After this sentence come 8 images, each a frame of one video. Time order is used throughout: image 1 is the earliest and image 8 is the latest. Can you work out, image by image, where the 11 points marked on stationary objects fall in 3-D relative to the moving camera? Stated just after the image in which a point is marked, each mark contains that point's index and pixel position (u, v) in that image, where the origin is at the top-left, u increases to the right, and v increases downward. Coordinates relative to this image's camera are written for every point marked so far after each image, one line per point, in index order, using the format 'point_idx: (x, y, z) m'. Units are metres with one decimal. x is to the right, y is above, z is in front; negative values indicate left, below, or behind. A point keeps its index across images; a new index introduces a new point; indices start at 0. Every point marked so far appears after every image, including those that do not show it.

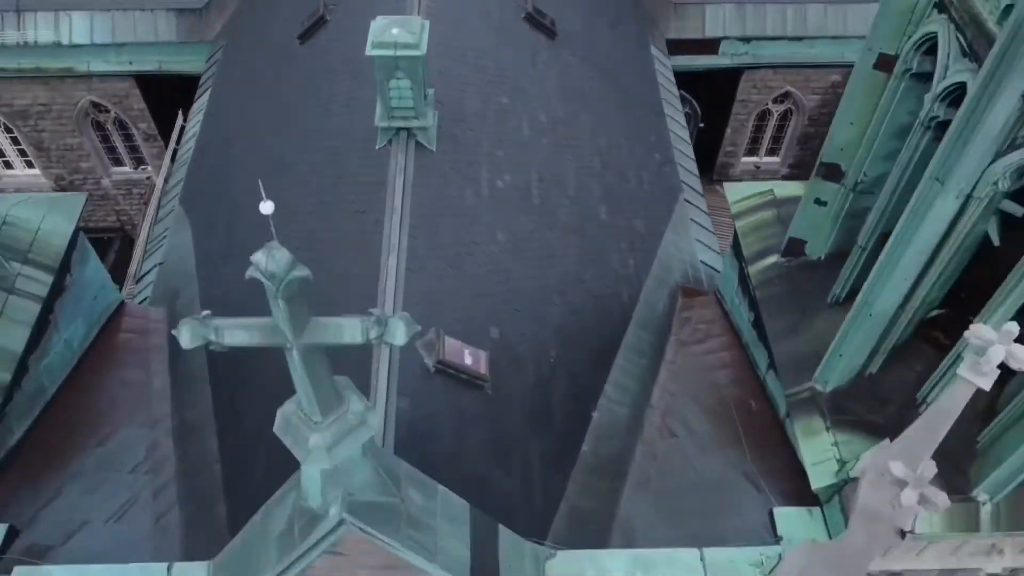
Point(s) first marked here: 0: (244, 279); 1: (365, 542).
0: (-2.6, 0.0, +7.9) m
1: (-0.8, -1.5, +4.7) m
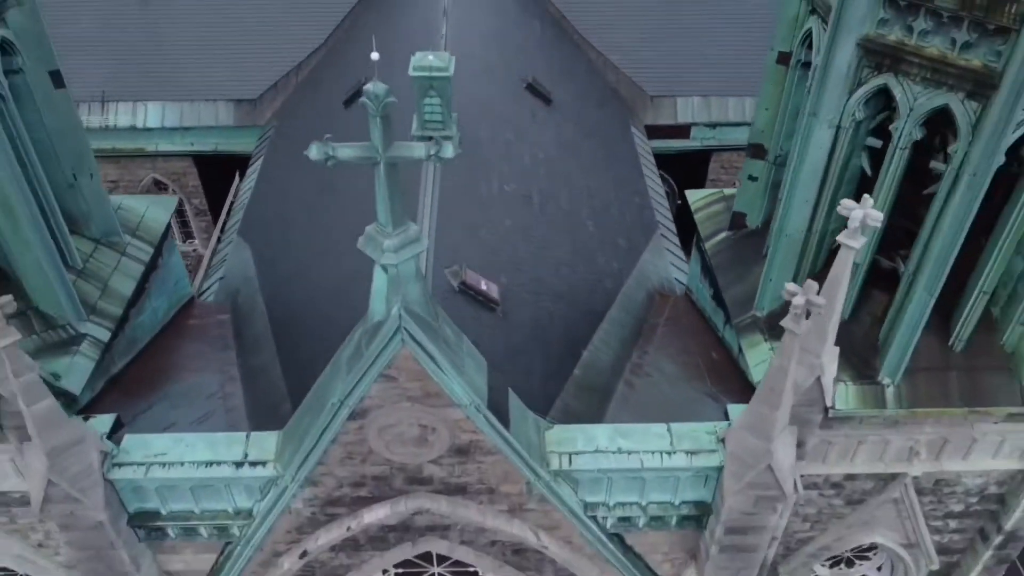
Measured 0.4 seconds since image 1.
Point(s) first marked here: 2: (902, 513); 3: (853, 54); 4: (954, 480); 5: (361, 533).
0: (-2.5, +0.3, +9.8) m
1: (-0.8, -0.6, +6.4) m
2: (+4.3, -2.5, +8.8) m
3: (+2.7, +1.8, +6.4) m
4: (+4.7, -2.0, +8.6) m
5: (-1.4, -2.4, +7.8) m
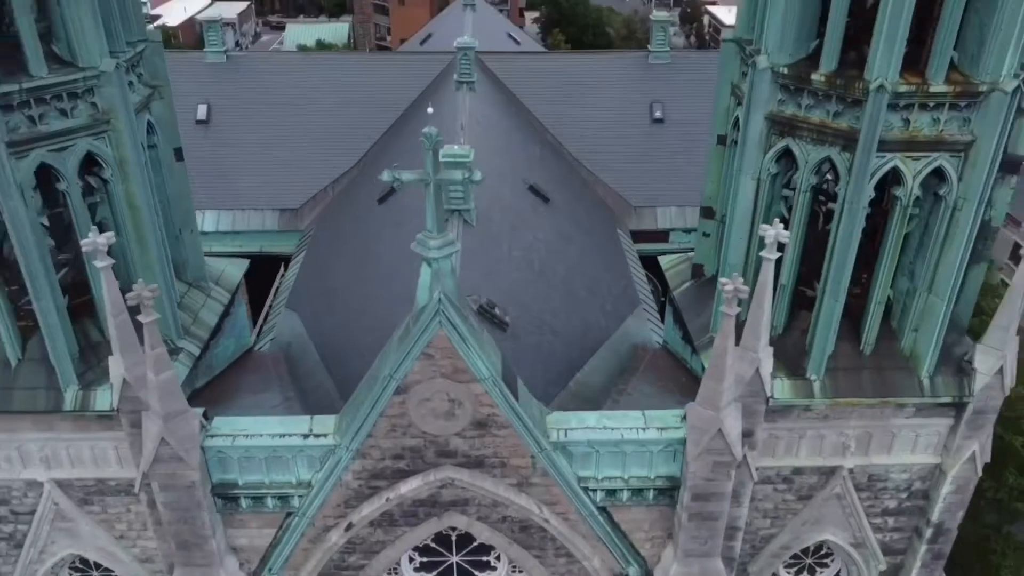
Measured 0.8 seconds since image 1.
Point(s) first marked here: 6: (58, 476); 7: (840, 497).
0: (-2.5, -0.4, +12.0) m
1: (-0.7, -0.6, +8.5) m
2: (+4.4, -2.9, +10.6) m
3: (+2.8, +1.8, +9.0) m
4: (+4.8, -2.4, +10.4) m
5: (-1.4, -2.6, +9.6) m
6: (-5.6, -2.3, +10.1) m
7: (+4.3, -2.7, +10.5) m
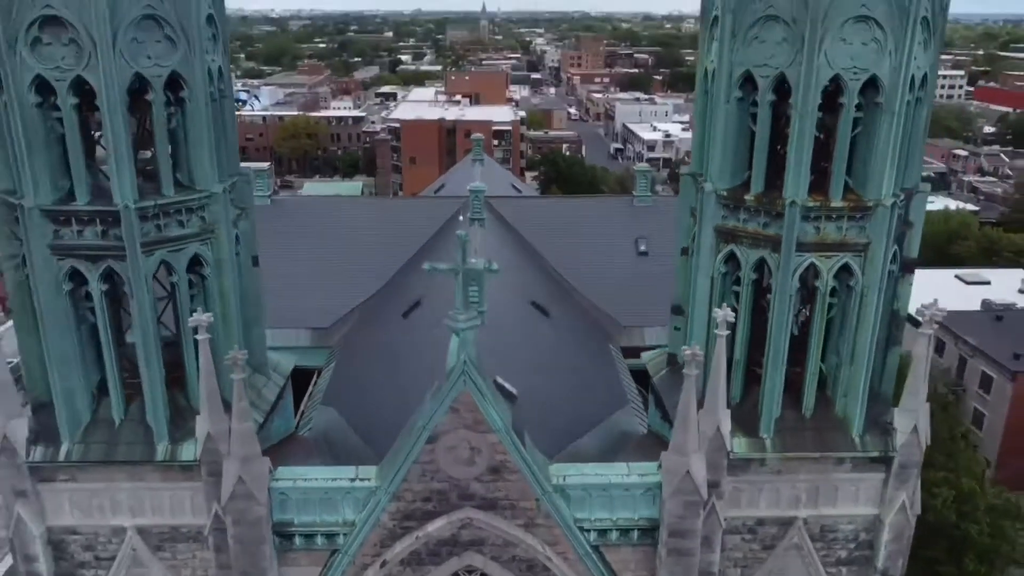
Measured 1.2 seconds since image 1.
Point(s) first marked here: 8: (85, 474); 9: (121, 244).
0: (-2.3, -1.9, +14.3) m
1: (-0.6, -1.5, +10.8) m
2: (+4.5, -4.2, +12.4) m
3: (+2.9, +0.8, +11.7) m
4: (+4.9, -3.6, +12.3) m
5: (-1.2, -3.7, +11.5) m
6: (-5.4, -3.5, +12.0) m
7: (+4.4, -4.0, +12.3) m
8: (-6.1, -2.7, +11.7) m
9: (-5.2, +0.6, +10.8) m
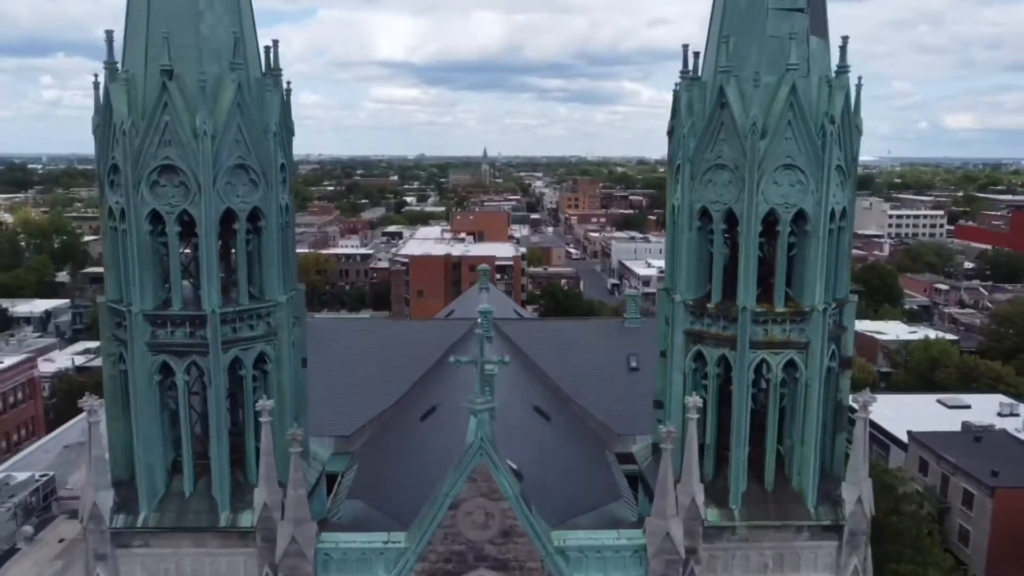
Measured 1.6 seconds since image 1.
0: (-2.2, -4.0, +16.5) m
1: (-0.4, -2.9, +13.1) m
2: (+4.6, -5.8, +14.2) m
3: (+3.0, -0.9, +14.4) m
4: (+5.0, -5.3, +14.2) m
5: (-1.1, -5.2, +13.4) m
6: (-5.3, -5.1, +13.9) m
7: (+4.5, -5.6, +14.2) m
8: (-6.0, -4.3, +13.8) m
9: (-5.1, -0.9, +13.4) m
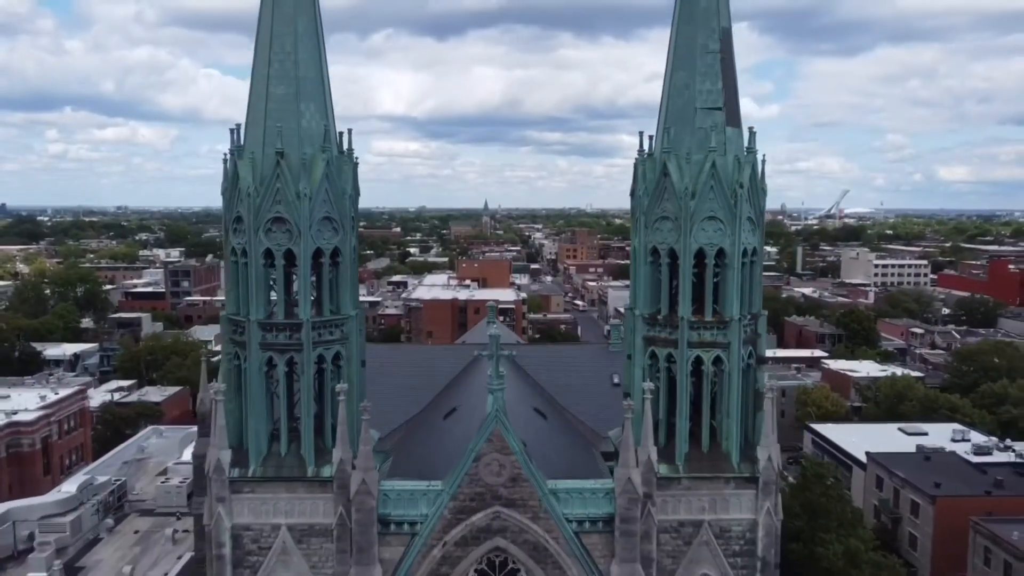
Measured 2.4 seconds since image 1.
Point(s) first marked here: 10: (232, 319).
0: (-2.1, -4.5, +21.7) m
1: (-0.3, -3.3, +18.4) m
2: (+4.8, -6.2, +19.4) m
3: (+3.2, -1.3, +19.8) m
4: (+5.2, -5.7, +19.4) m
5: (-1.0, -5.6, +18.6) m
6: (-5.2, -5.5, +19.1) m
7: (+4.6, -6.0, +19.3) m
8: (-5.9, -4.7, +19.0) m
9: (-4.9, -1.2, +18.8) m
10: (-6.7, -0.7, +19.3) m
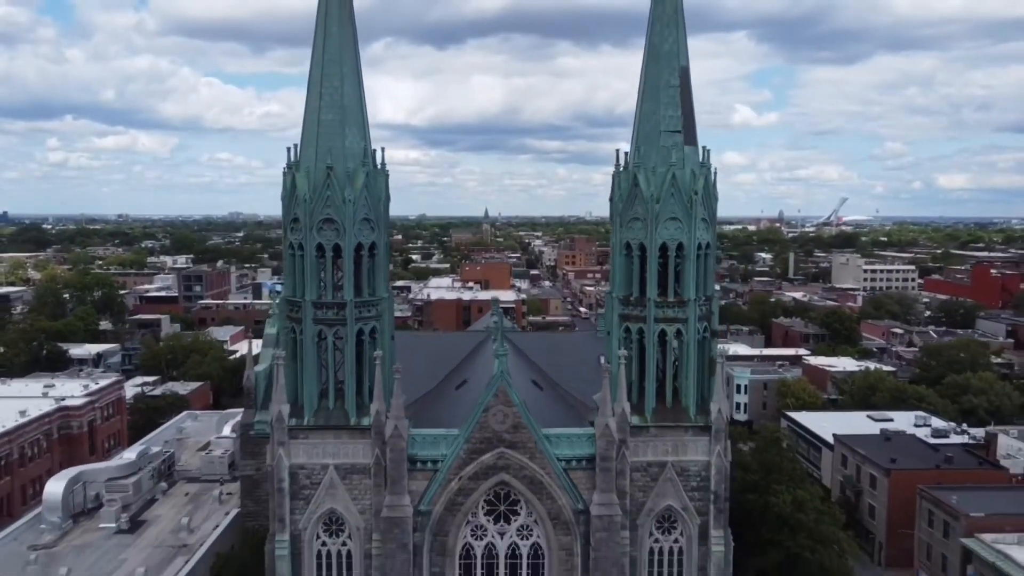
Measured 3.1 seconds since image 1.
0: (-2.0, -4.2, +26.5) m
1: (-0.2, -2.9, +23.2) m
2: (+4.8, -5.9, +24.1) m
3: (+3.2, -0.9, +24.6) m
4: (+5.2, -5.3, +24.2) m
5: (-0.9, -5.2, +23.3) m
6: (-5.1, -5.1, +23.9) m
7: (+4.7, -5.6, +24.1) m
8: (-5.8, -4.3, +23.8) m
9: (-4.9, -0.9, +23.6) m
10: (-6.6, -0.4, +24.1) m
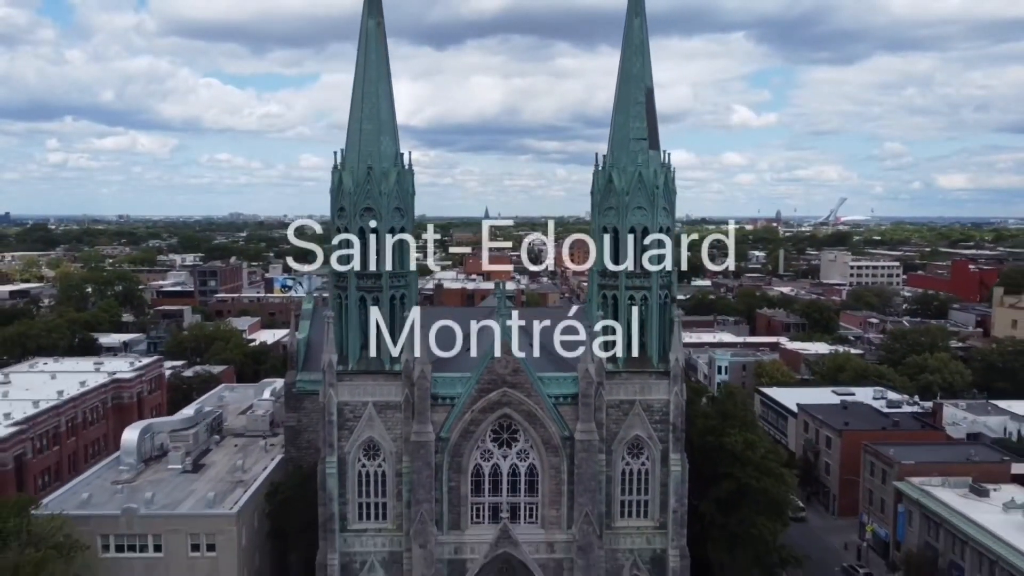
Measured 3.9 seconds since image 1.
0: (-2.0, -3.2, +32.9) m
1: (-0.2, -1.9, +29.6) m
2: (+4.9, -4.9, +30.5) m
3: (+3.2, +0.1, +31.0) m
4: (+5.2, -4.4, +30.5) m
5: (-0.9, -4.2, +29.7) m
6: (-5.1, -4.2, +30.2) m
7: (+4.7, -4.7, +30.5) m
8: (-5.8, -3.3, +30.1) m
9: (-4.8, +0.1, +30.0) m
10: (-6.6, +0.6, +30.5) m
